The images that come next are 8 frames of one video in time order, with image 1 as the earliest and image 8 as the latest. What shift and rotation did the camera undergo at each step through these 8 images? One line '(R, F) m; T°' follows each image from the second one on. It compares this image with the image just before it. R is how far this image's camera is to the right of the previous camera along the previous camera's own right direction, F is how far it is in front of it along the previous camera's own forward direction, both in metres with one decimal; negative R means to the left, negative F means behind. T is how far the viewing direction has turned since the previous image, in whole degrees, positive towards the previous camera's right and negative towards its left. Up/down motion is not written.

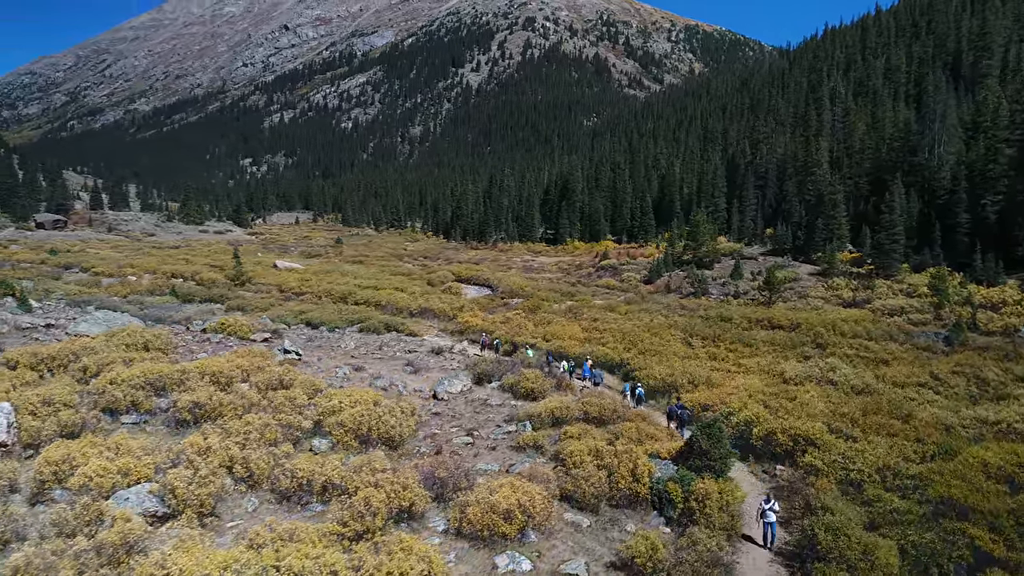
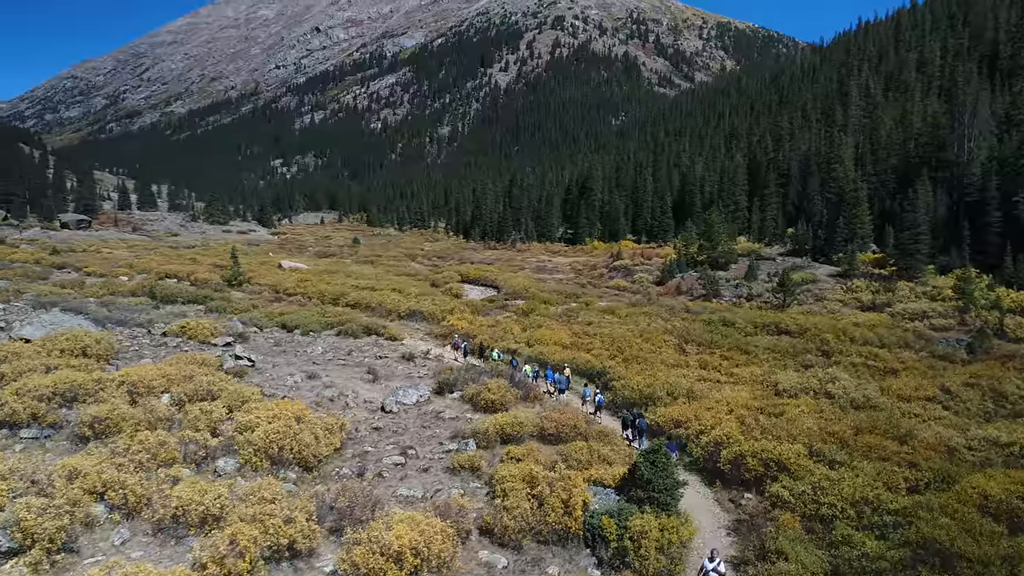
(+1.5, +1.0) m; -1°
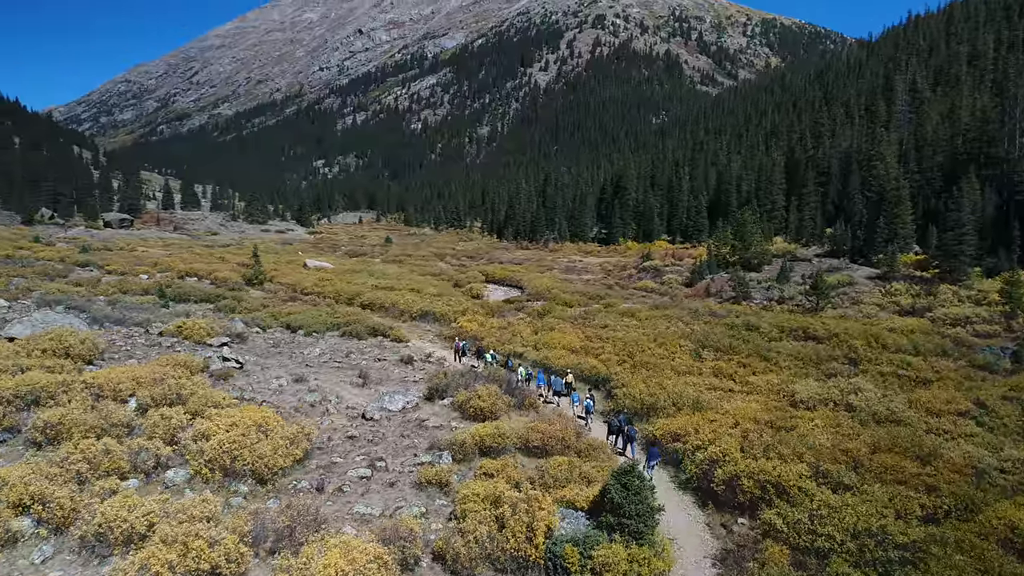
(+1.0, +0.7) m; -3°
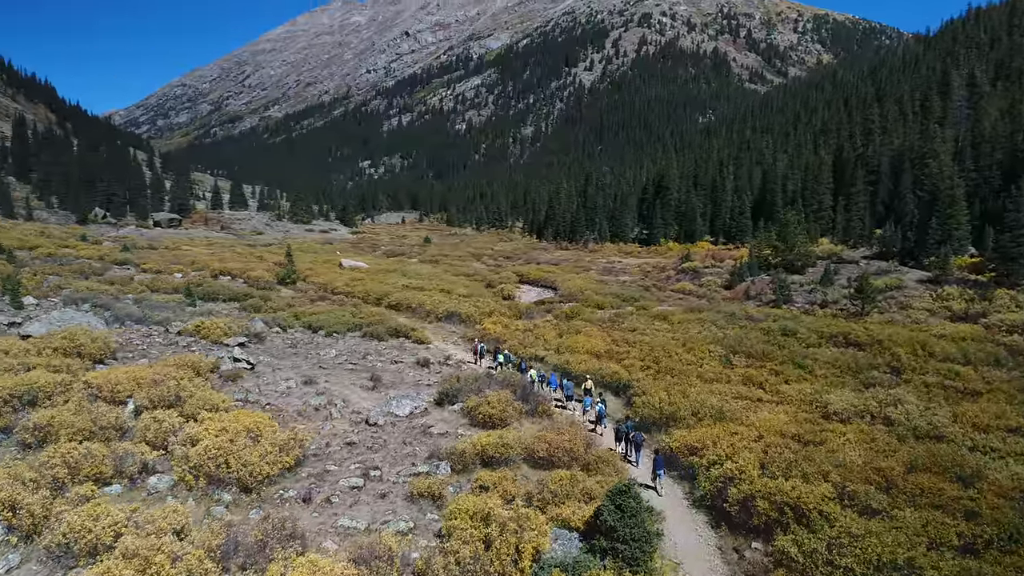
(+0.6, +0.6) m; -4°
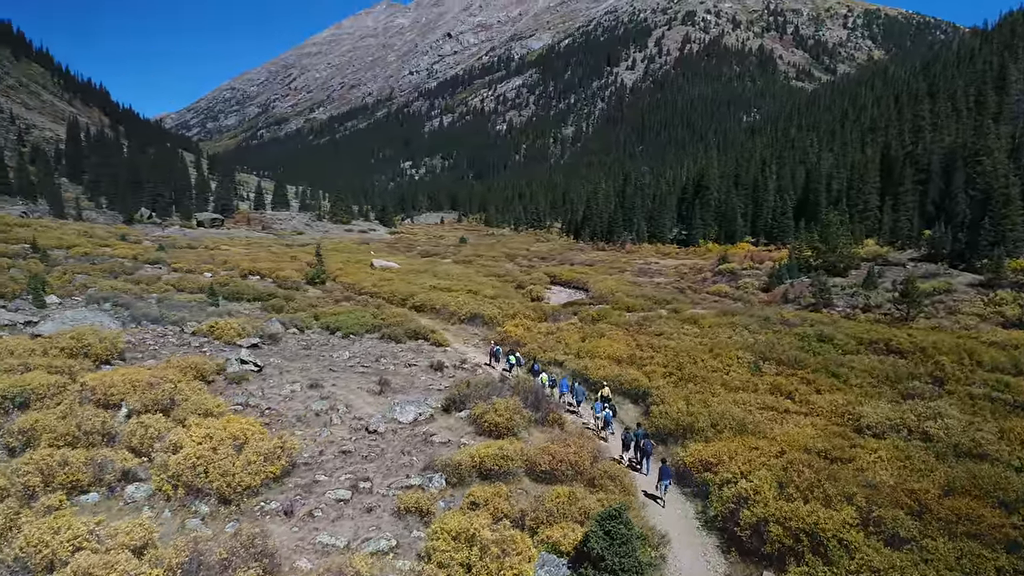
(+0.6, +0.6) m; -3°
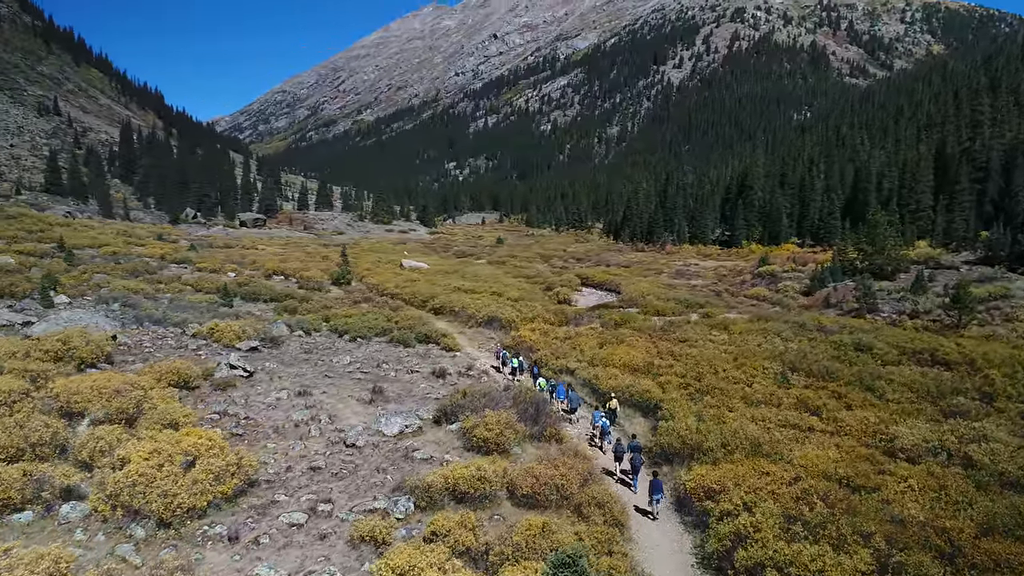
(+1.0, +0.9) m; -3°
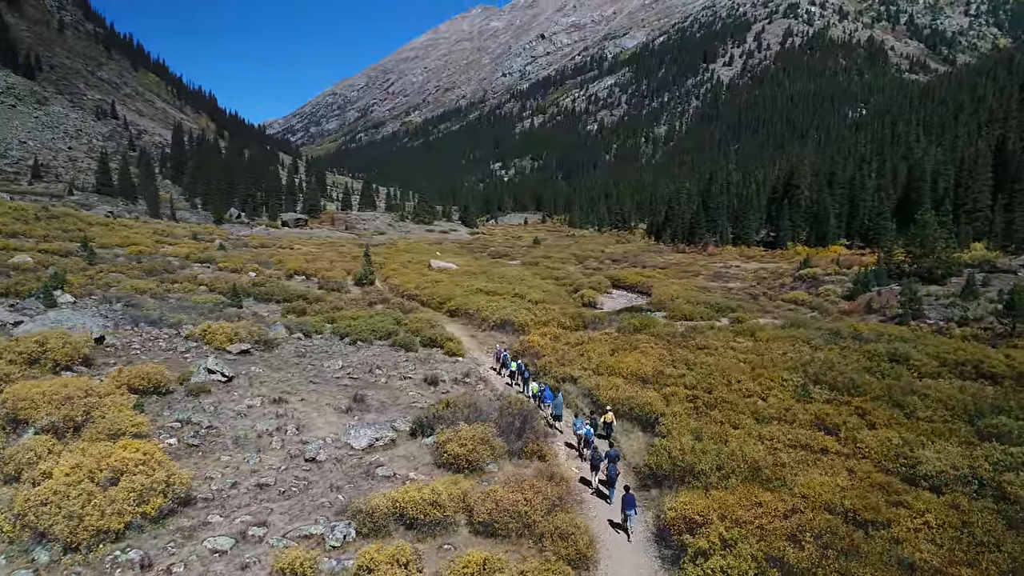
(+1.4, +0.8) m; -4°
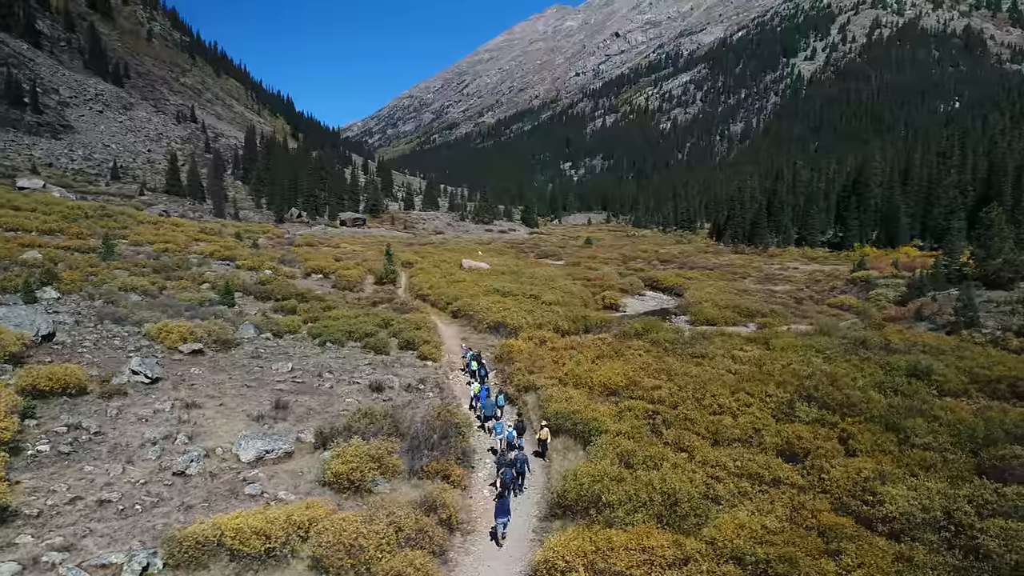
(+3.7, +1.1) m; -6°
